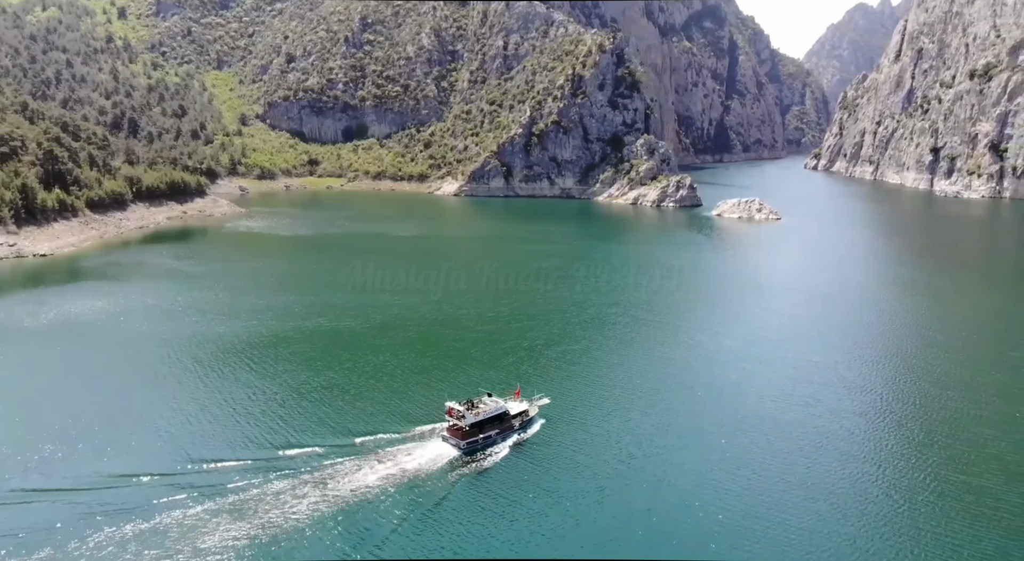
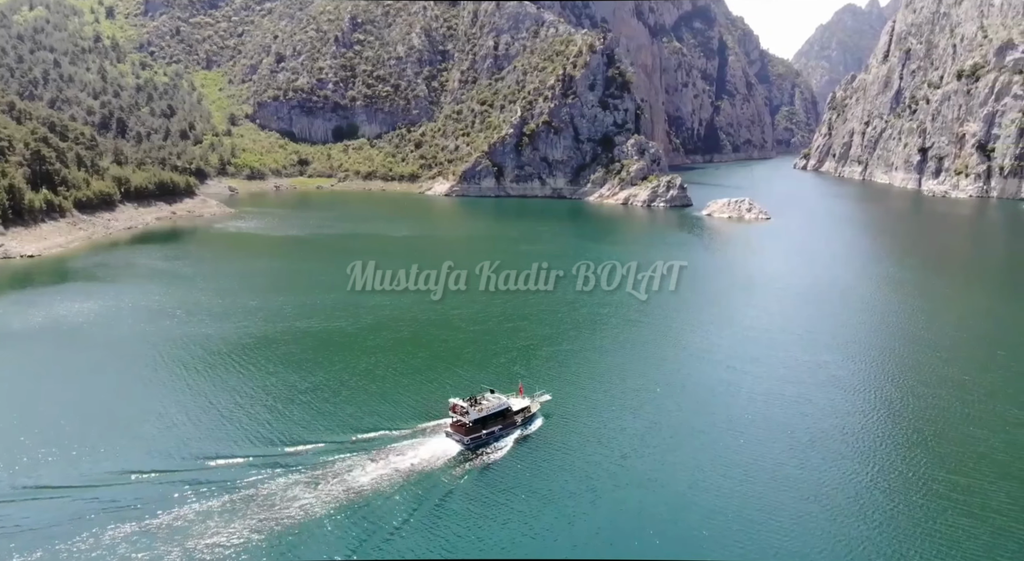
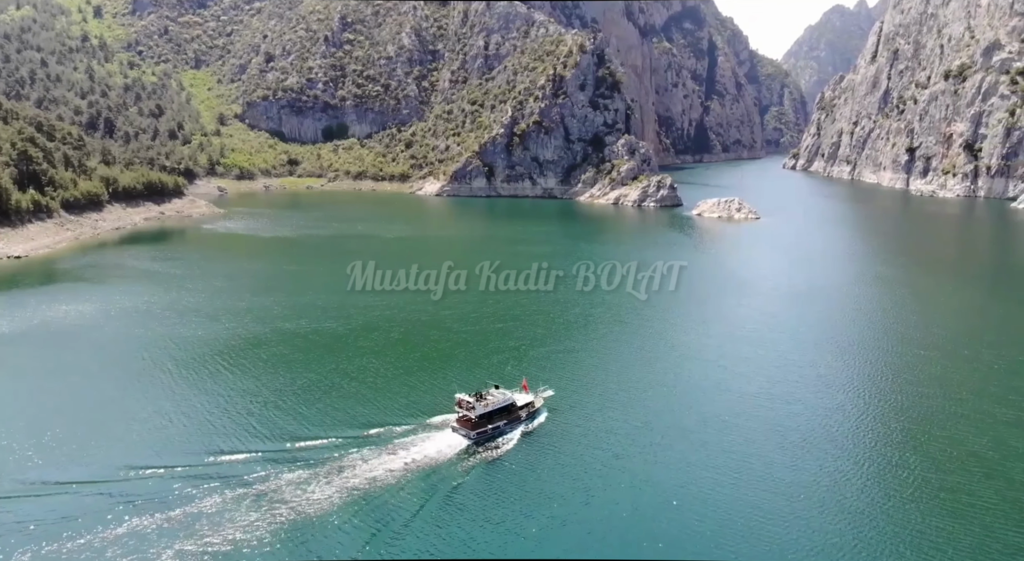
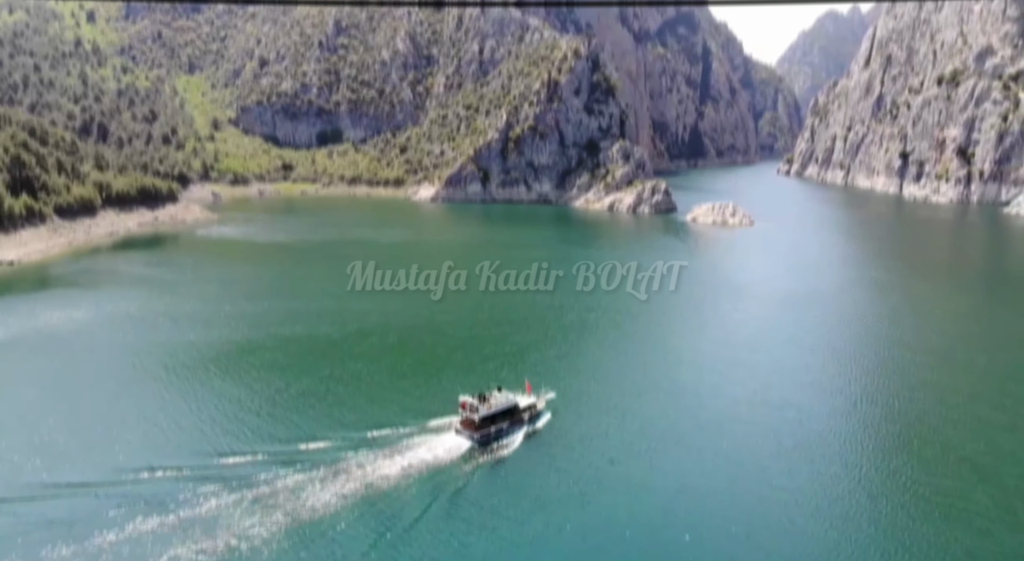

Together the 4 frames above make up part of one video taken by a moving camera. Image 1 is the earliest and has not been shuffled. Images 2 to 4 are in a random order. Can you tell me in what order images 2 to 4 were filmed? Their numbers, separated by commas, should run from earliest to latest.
2, 3, 4
